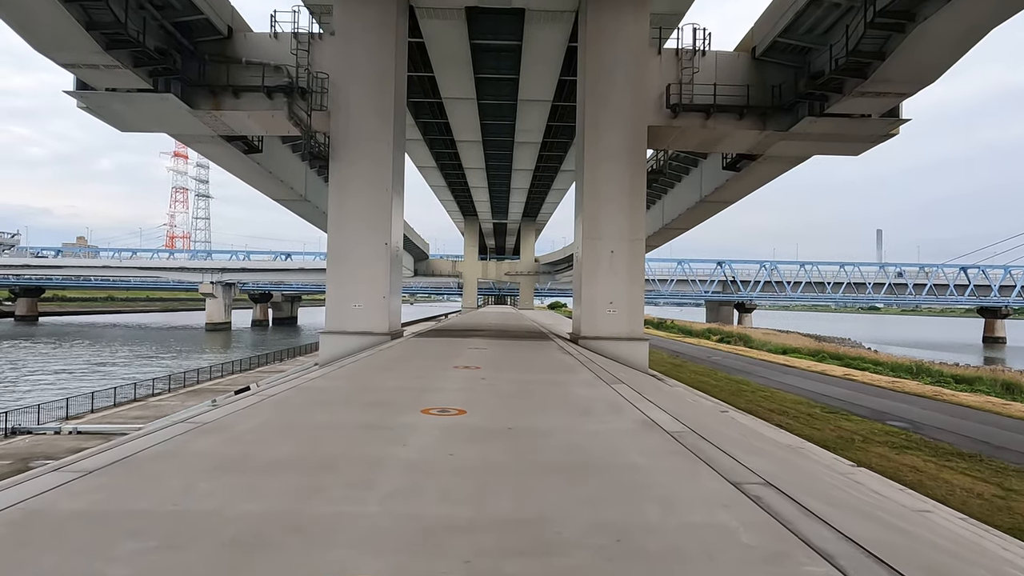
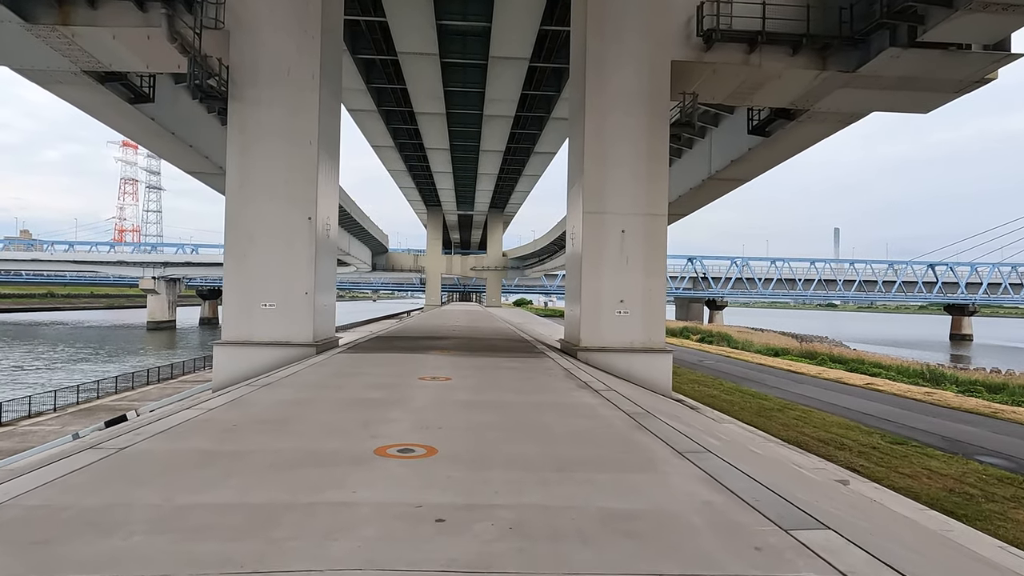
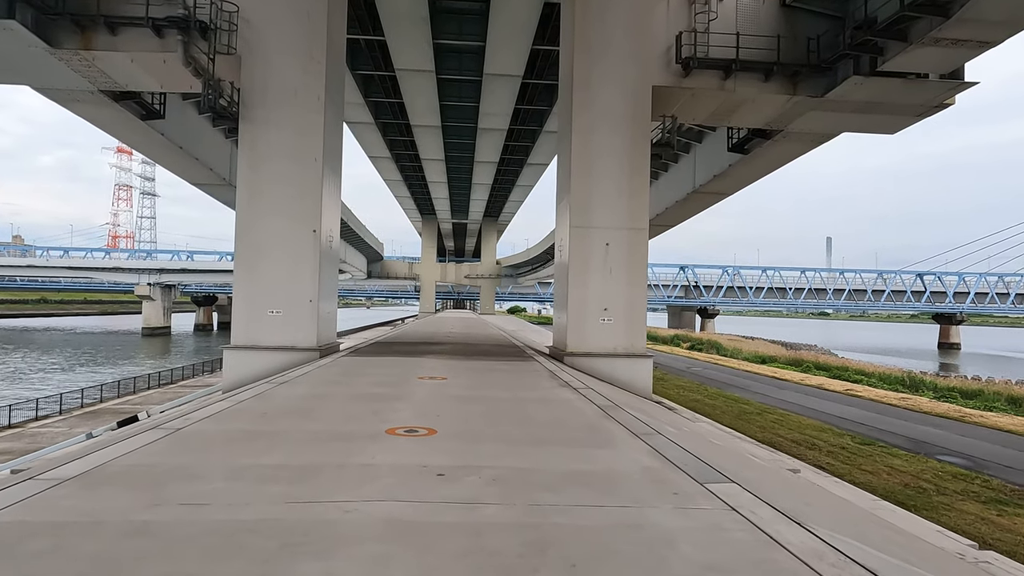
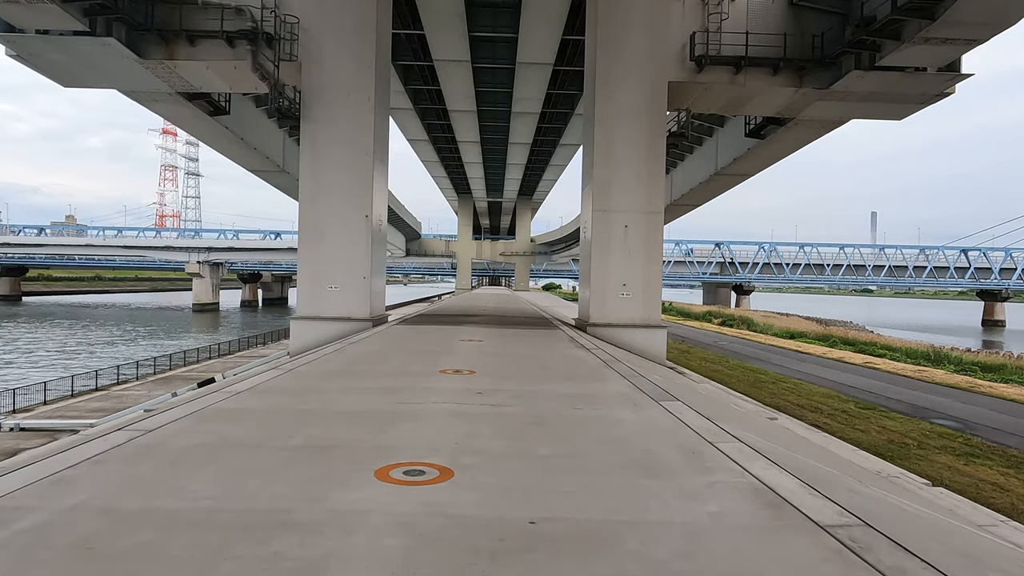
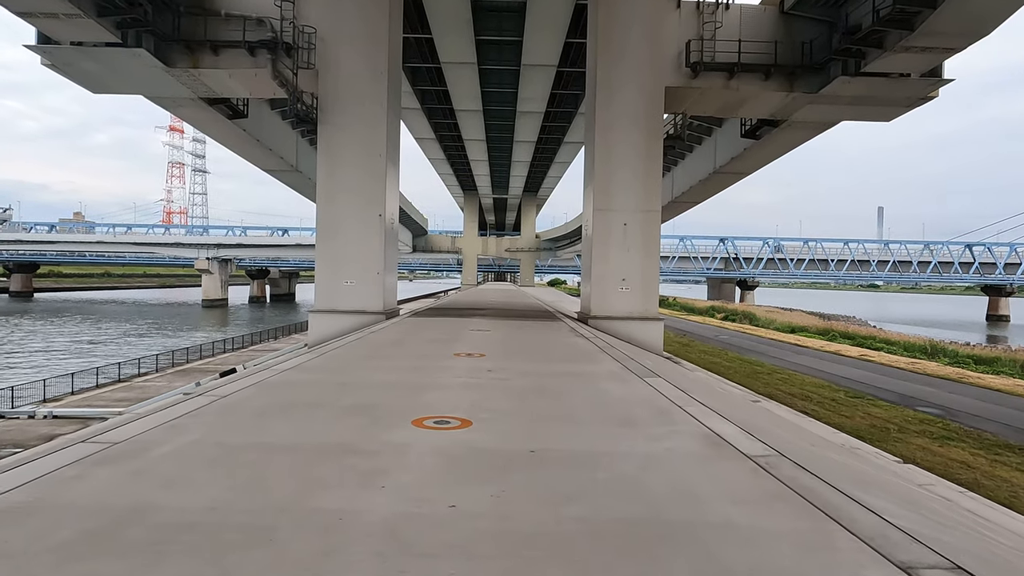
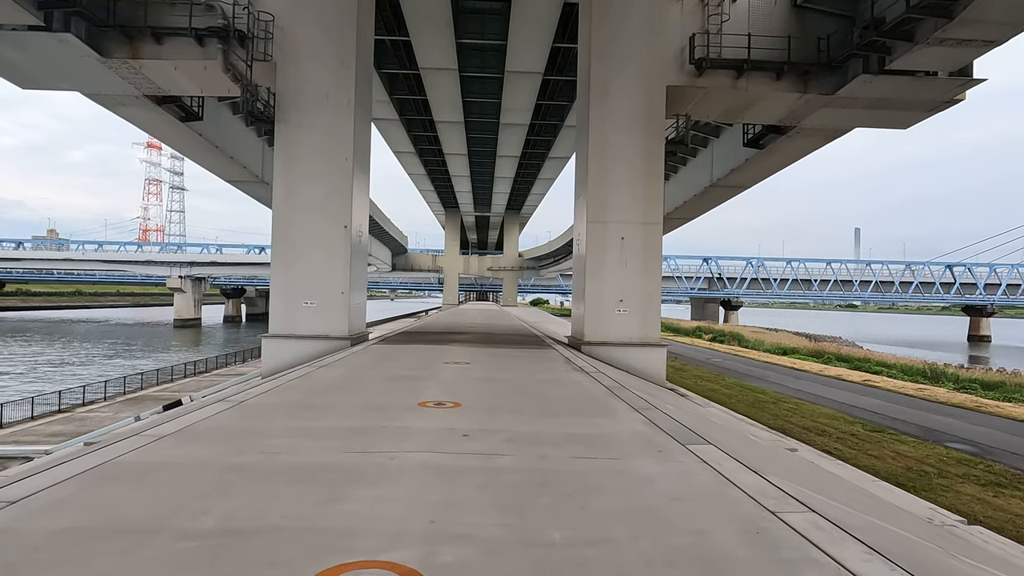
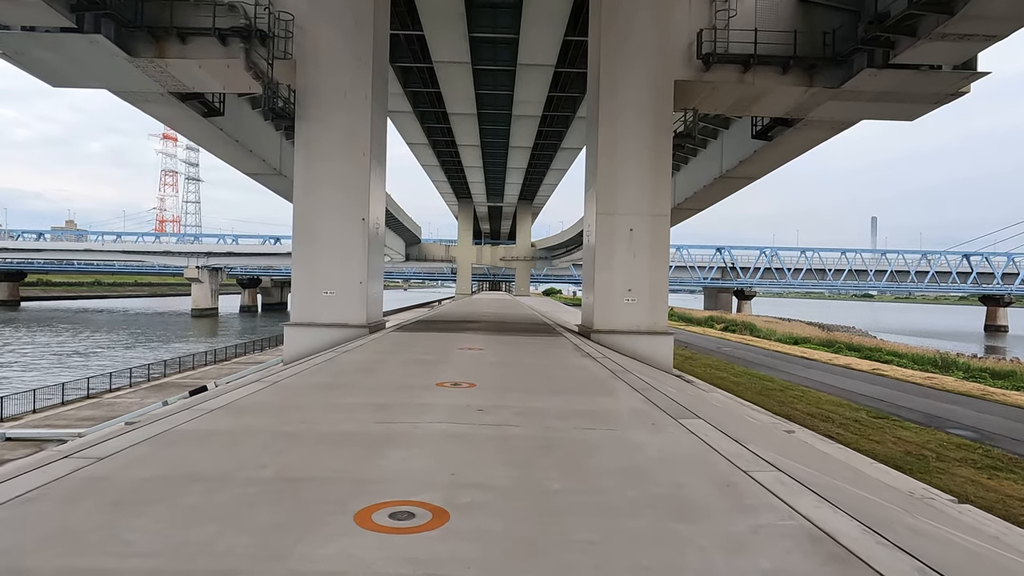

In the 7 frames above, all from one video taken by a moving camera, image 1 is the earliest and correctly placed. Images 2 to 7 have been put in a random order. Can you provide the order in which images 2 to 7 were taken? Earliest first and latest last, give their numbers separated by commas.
5, 4, 7, 6, 3, 2
